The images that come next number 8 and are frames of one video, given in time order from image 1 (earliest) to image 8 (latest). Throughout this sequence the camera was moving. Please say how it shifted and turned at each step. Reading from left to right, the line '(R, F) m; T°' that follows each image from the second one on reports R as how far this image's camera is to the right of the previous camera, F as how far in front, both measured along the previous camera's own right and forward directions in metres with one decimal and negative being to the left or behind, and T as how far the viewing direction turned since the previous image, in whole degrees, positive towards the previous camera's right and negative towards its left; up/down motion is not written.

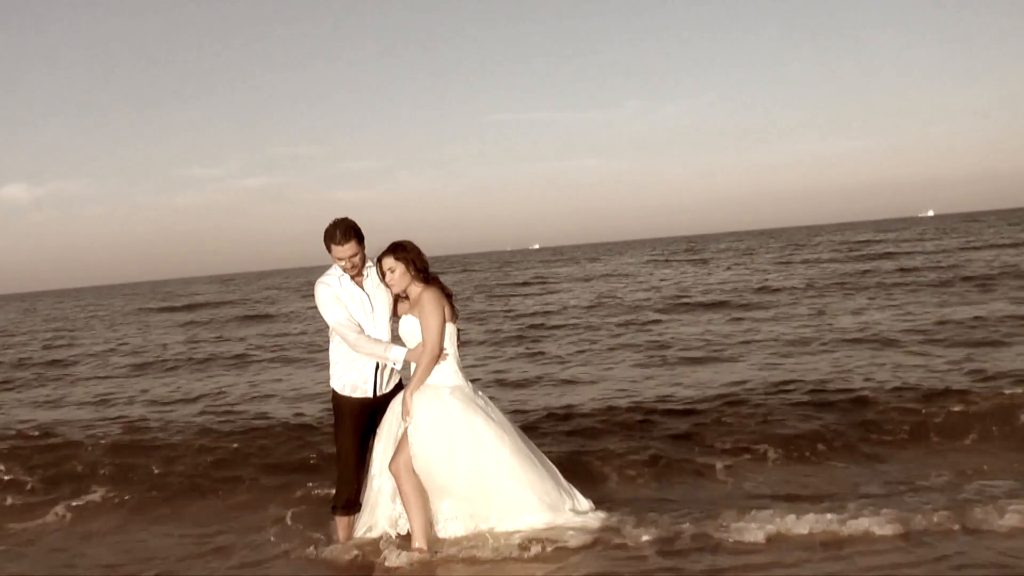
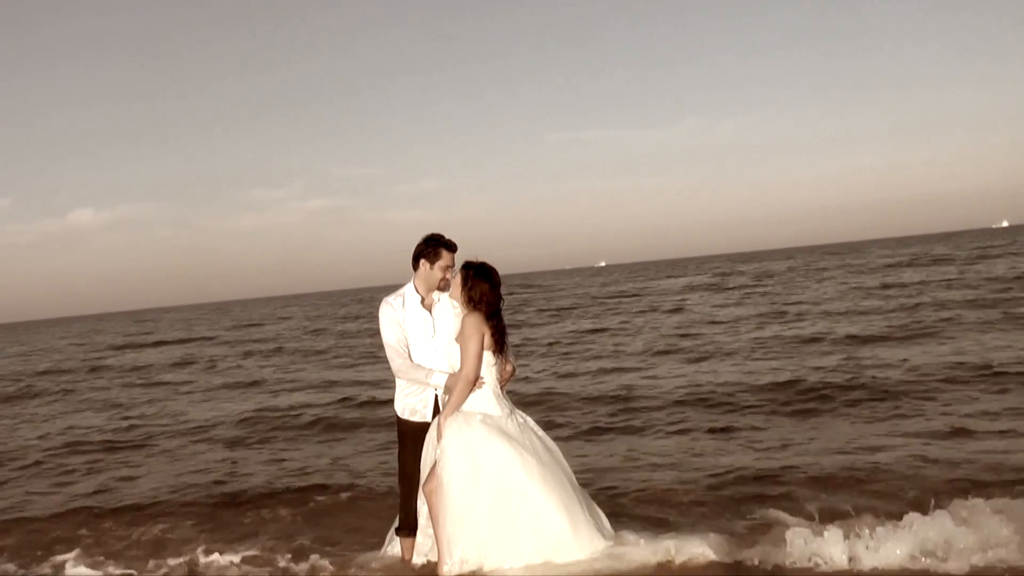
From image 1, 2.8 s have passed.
(-0.2, +0.8) m; 0°
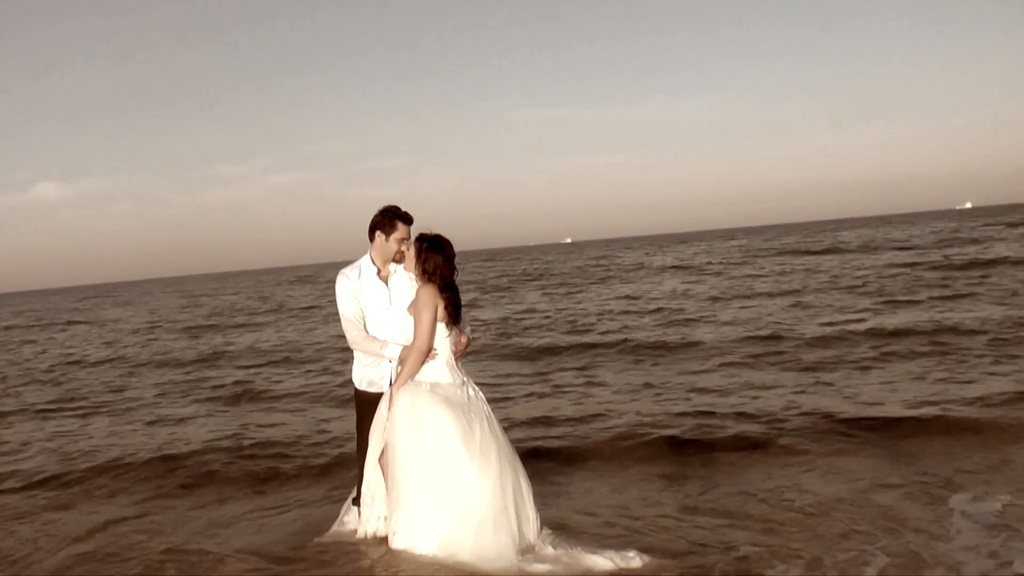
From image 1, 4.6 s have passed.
(+0.5, 0.0) m; -3°
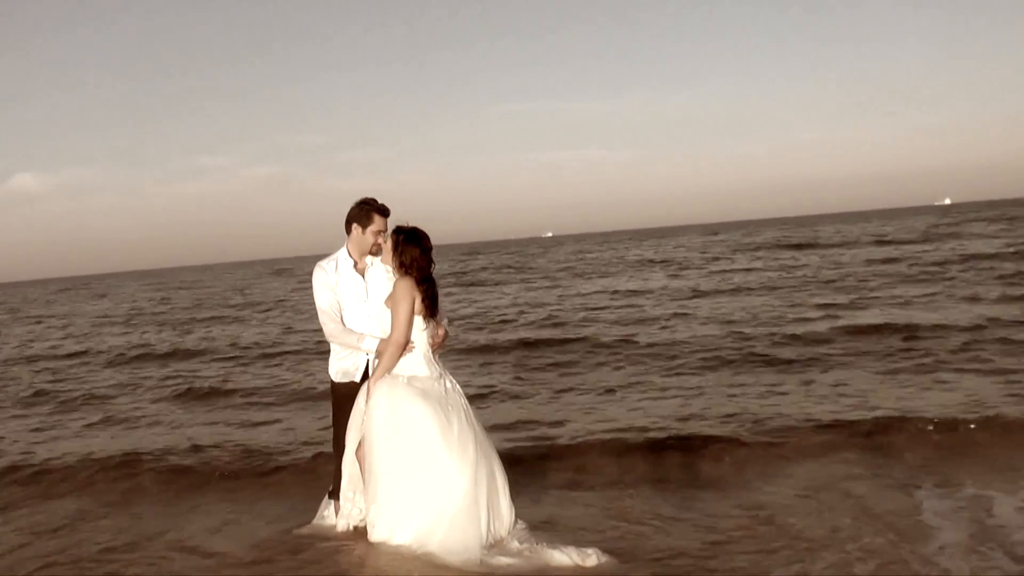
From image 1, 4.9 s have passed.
(-0.3, -0.1) m; +6°
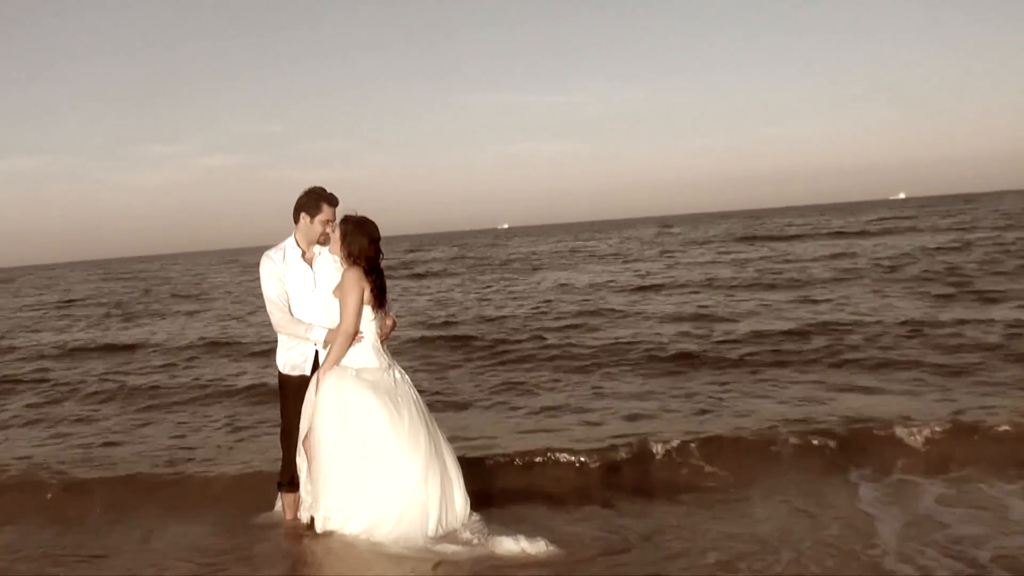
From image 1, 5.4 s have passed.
(+0.8, +0.2) m; -7°
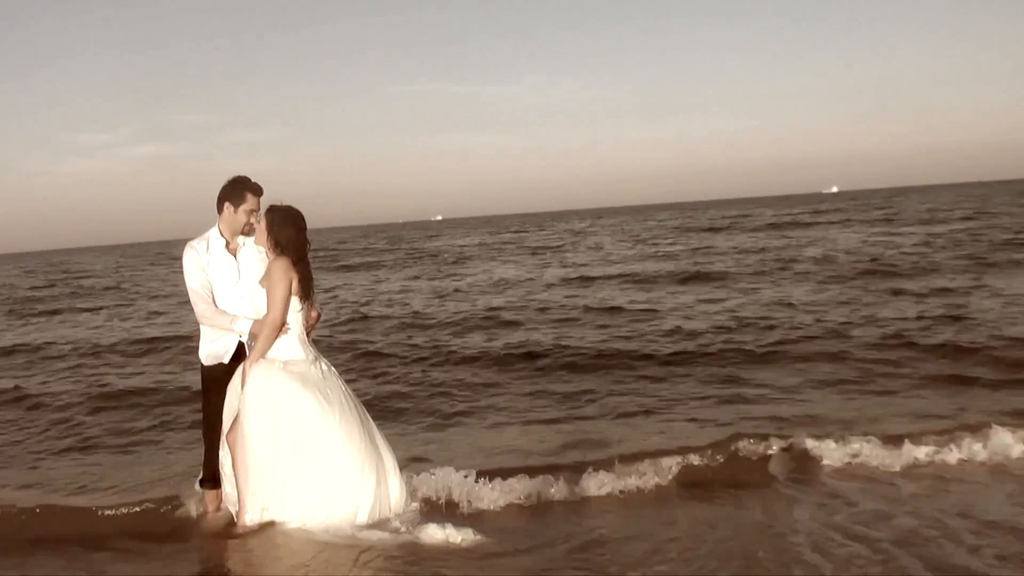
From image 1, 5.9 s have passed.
(+0.1, 0.0) m; +3°
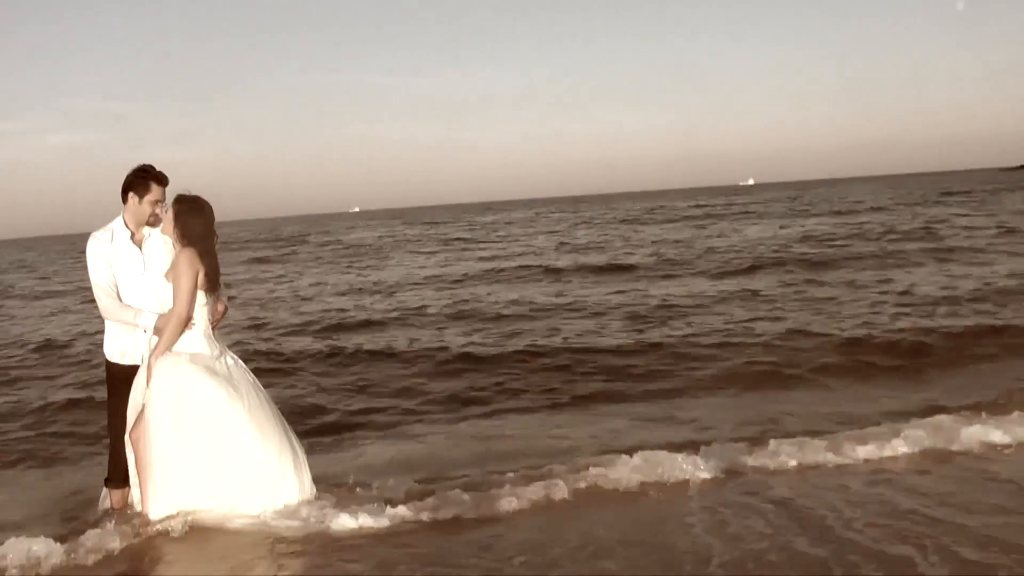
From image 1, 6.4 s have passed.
(+0.1, 0.0) m; +4°
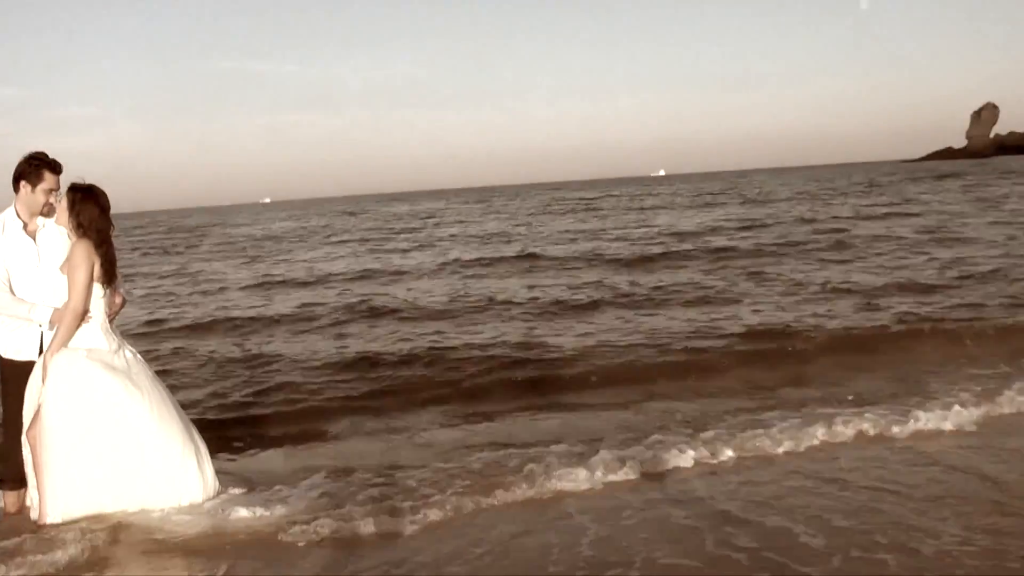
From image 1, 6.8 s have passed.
(+0.1, 0.0) m; +5°
